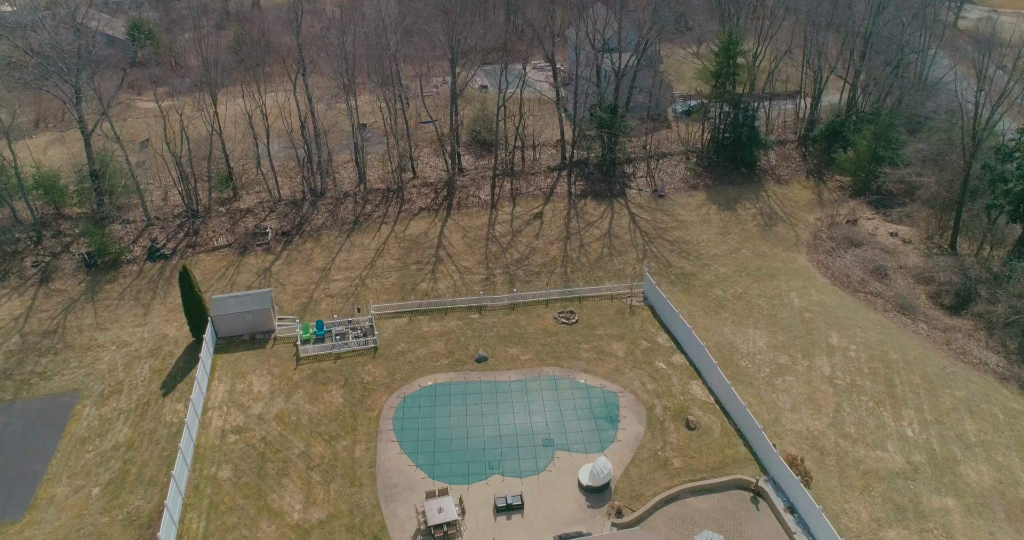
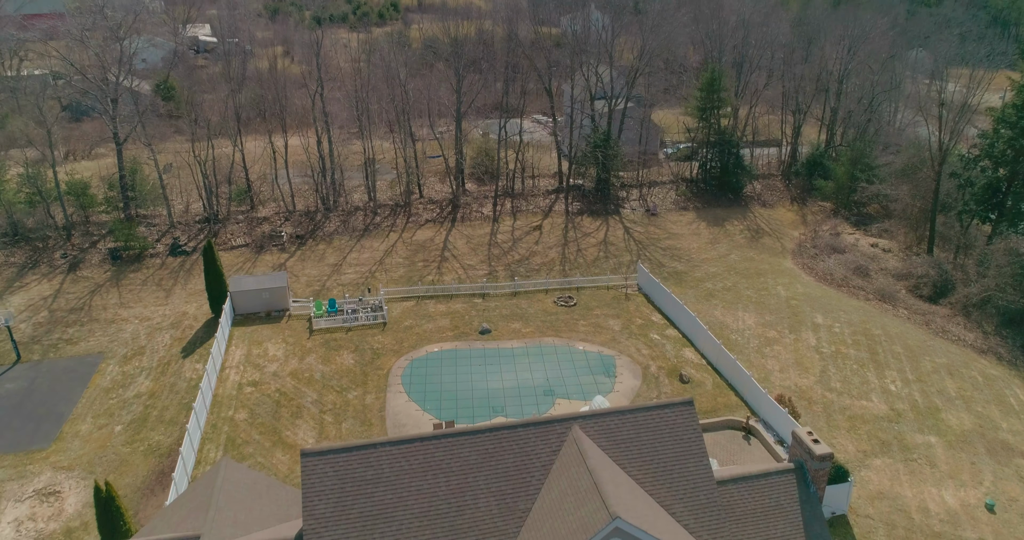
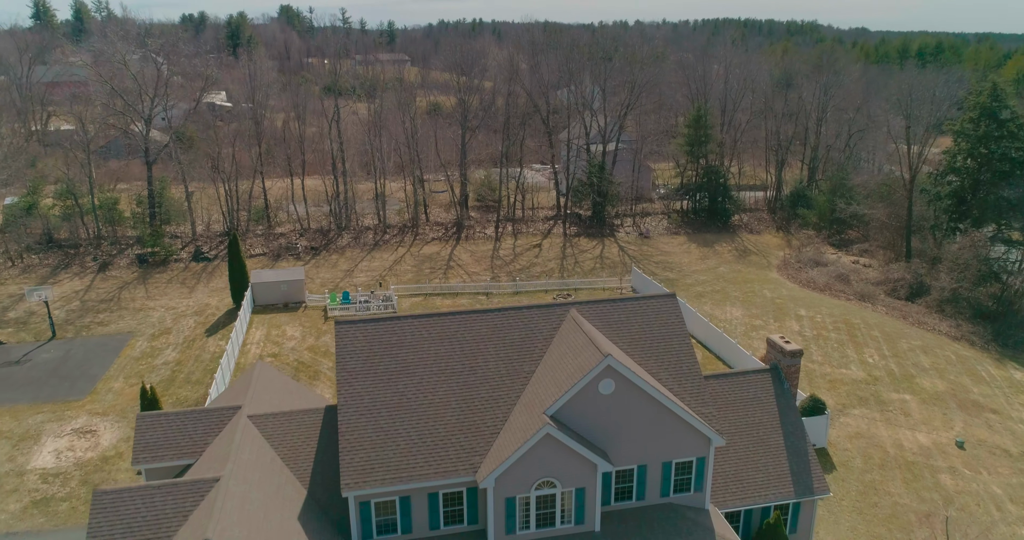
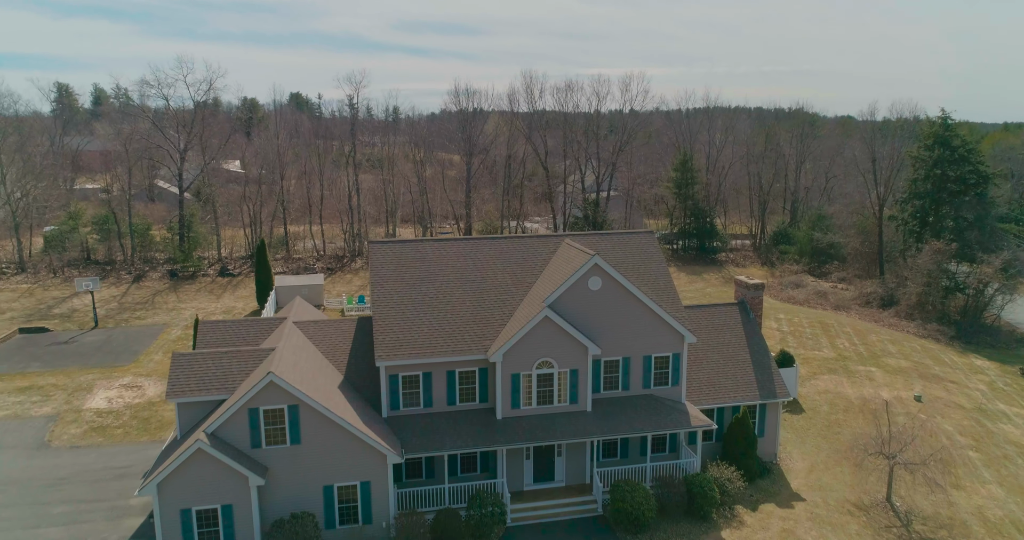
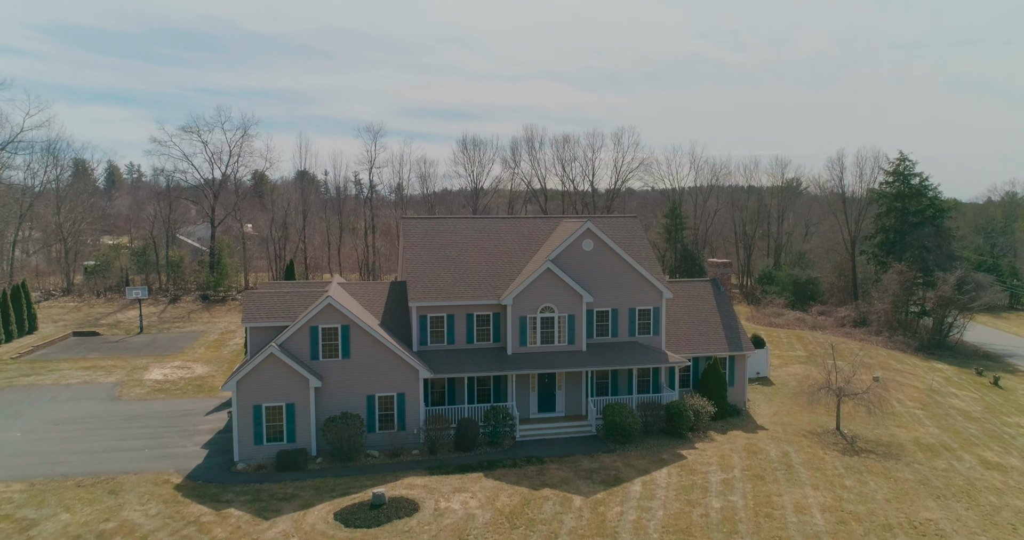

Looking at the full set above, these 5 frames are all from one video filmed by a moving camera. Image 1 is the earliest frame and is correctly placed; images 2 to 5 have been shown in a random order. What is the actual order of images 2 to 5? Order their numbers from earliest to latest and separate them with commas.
2, 3, 4, 5
